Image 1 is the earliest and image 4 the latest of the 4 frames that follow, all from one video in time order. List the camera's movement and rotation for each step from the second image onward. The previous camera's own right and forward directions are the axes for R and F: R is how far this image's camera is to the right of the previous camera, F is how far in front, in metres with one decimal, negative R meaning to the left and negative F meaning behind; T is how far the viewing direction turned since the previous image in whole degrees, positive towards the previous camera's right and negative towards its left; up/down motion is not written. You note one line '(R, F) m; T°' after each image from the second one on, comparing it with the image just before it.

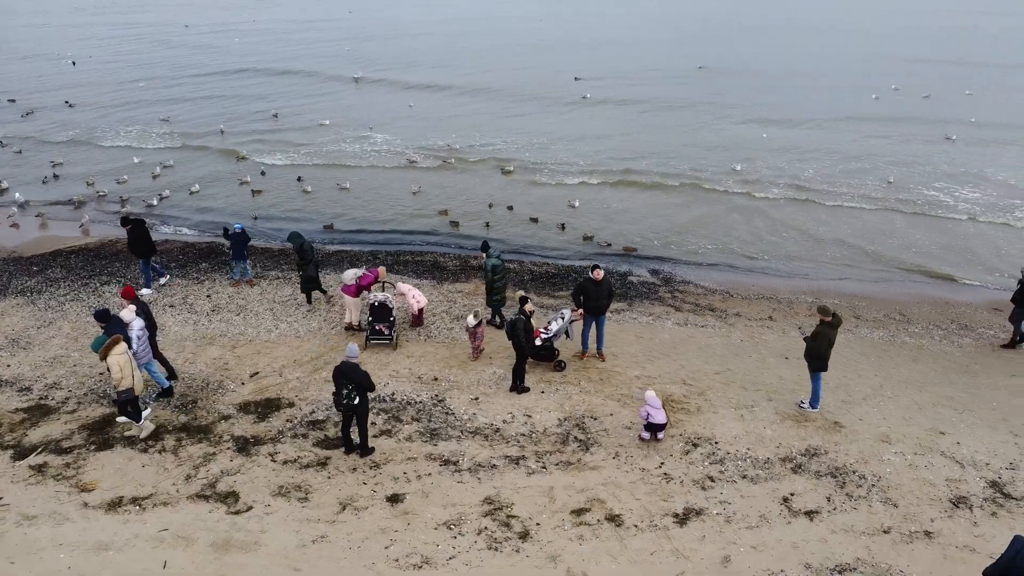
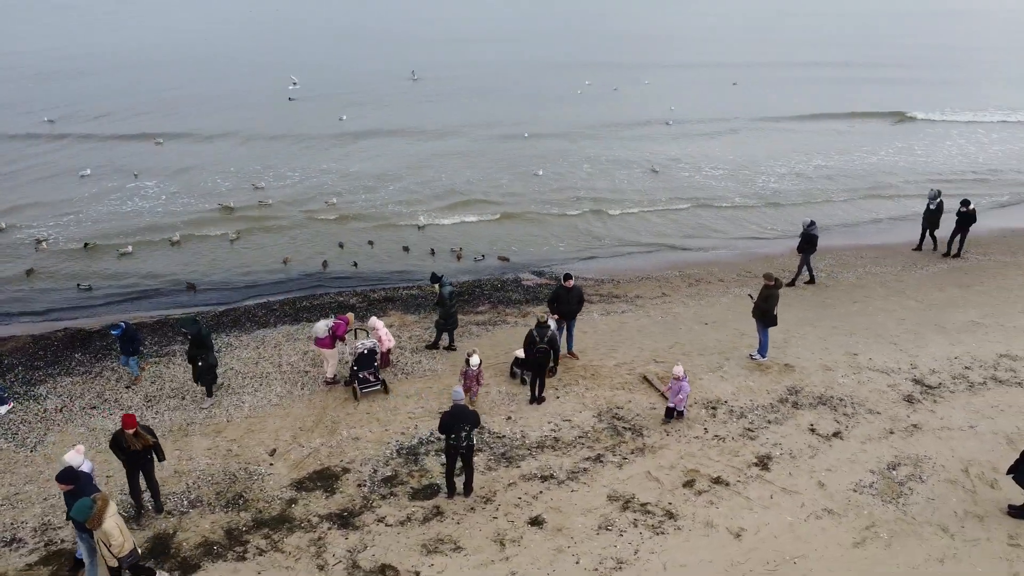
(-4.5, +0.4) m; +24°
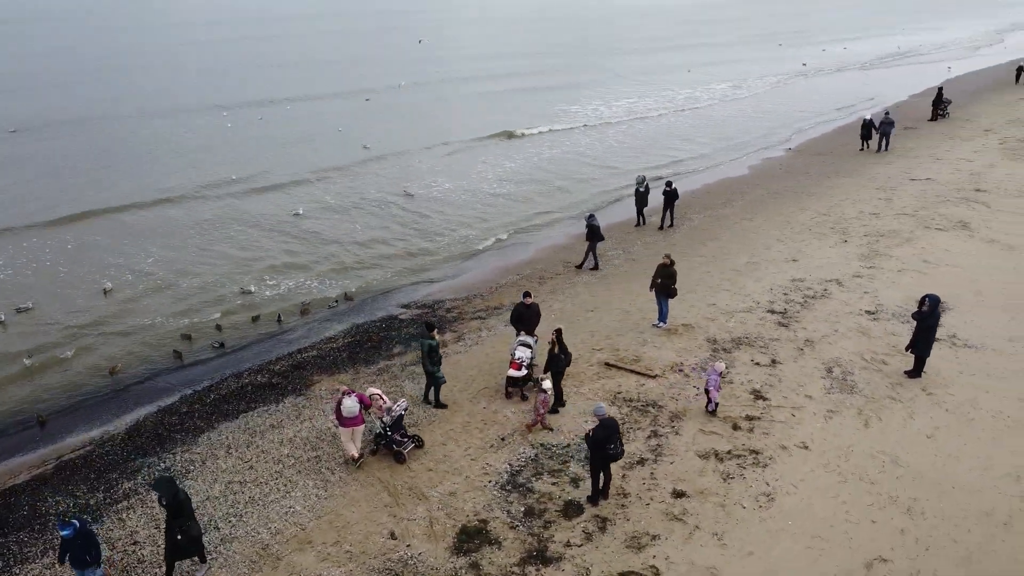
(-6.0, +0.9) m; +31°
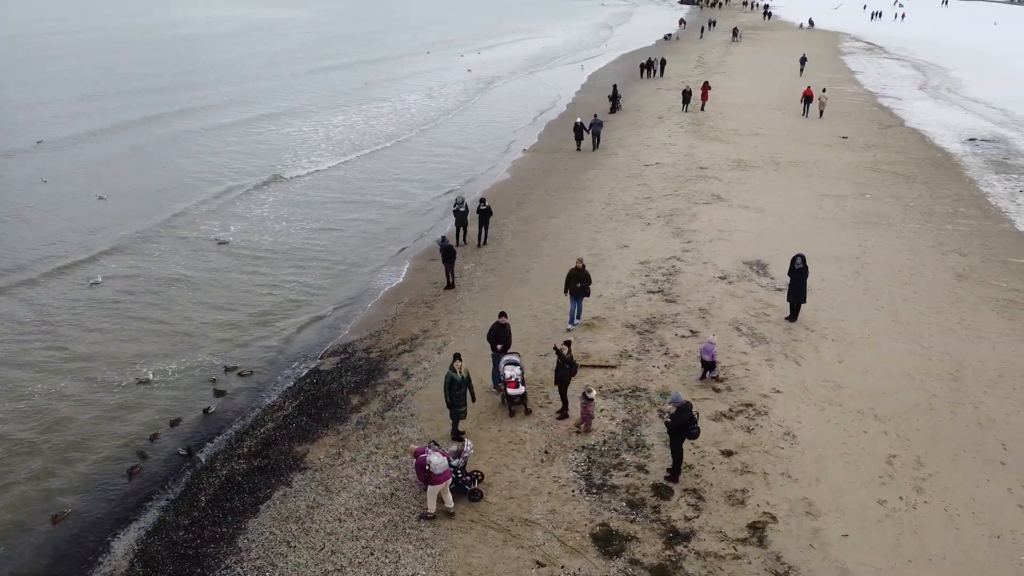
(-5.3, +0.6) m; +25°
